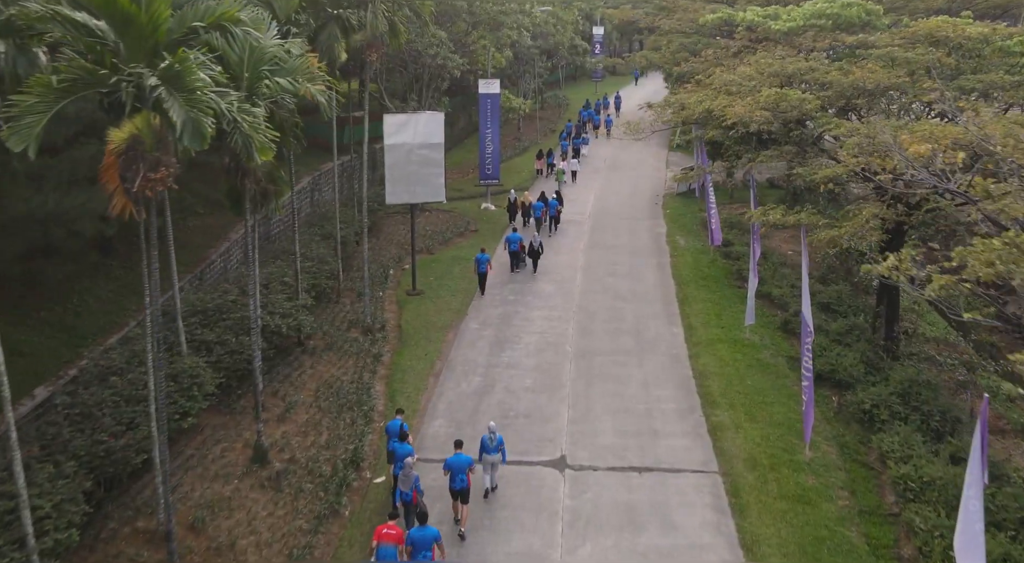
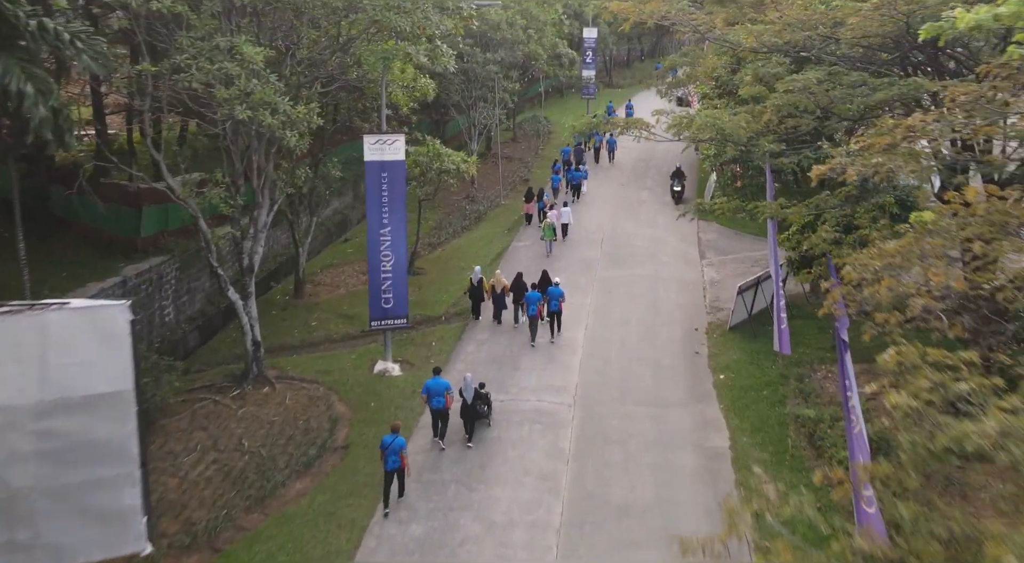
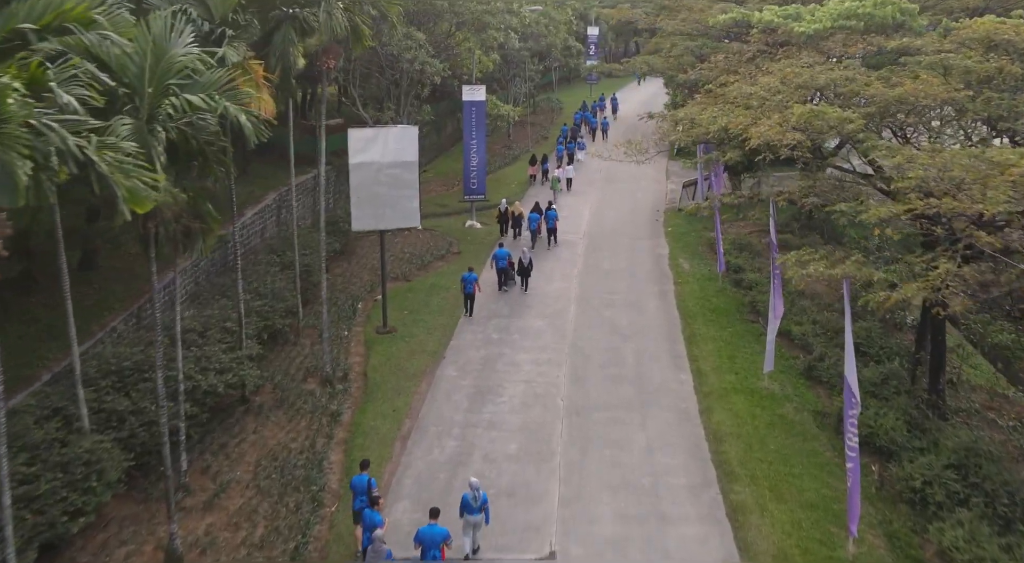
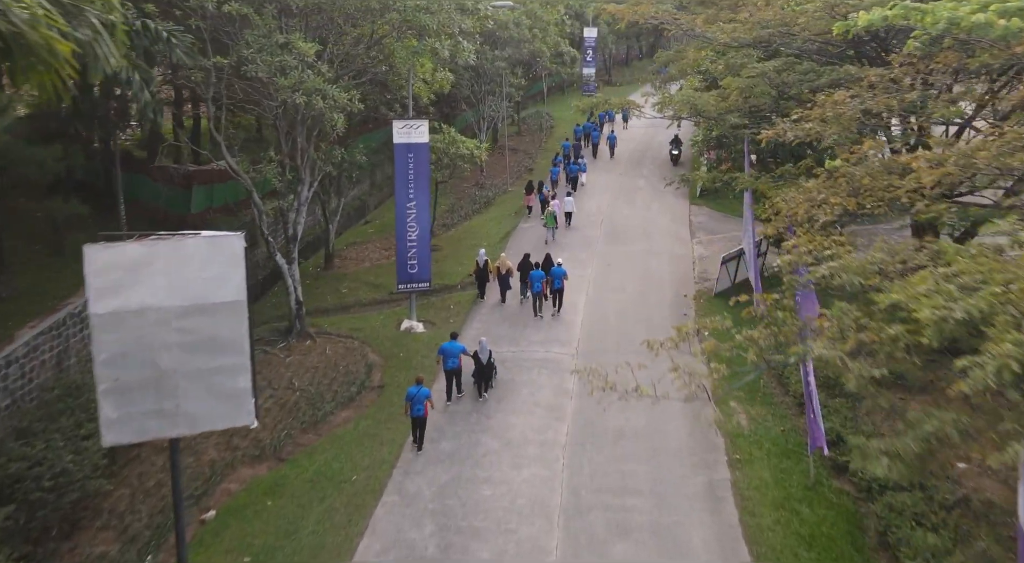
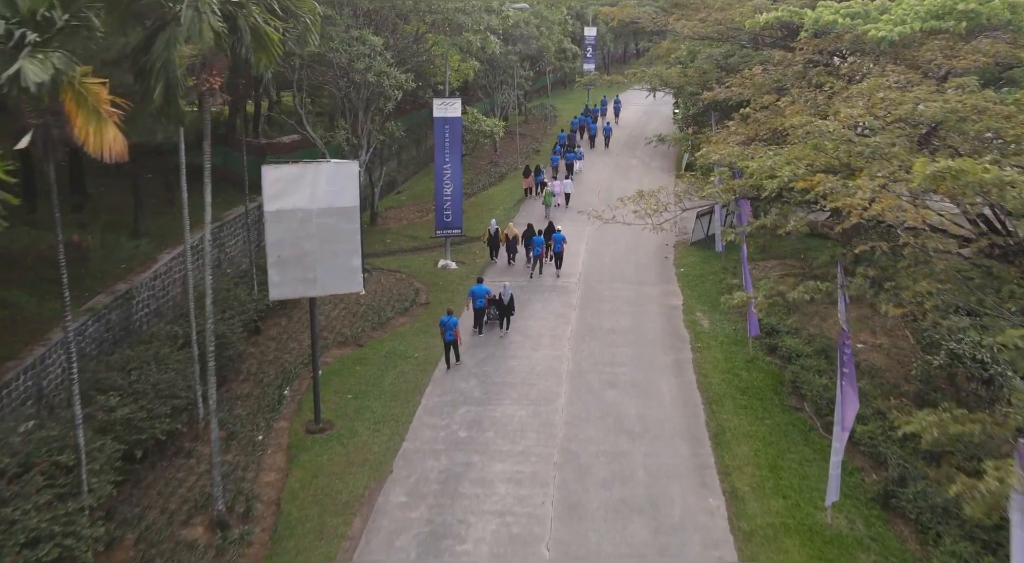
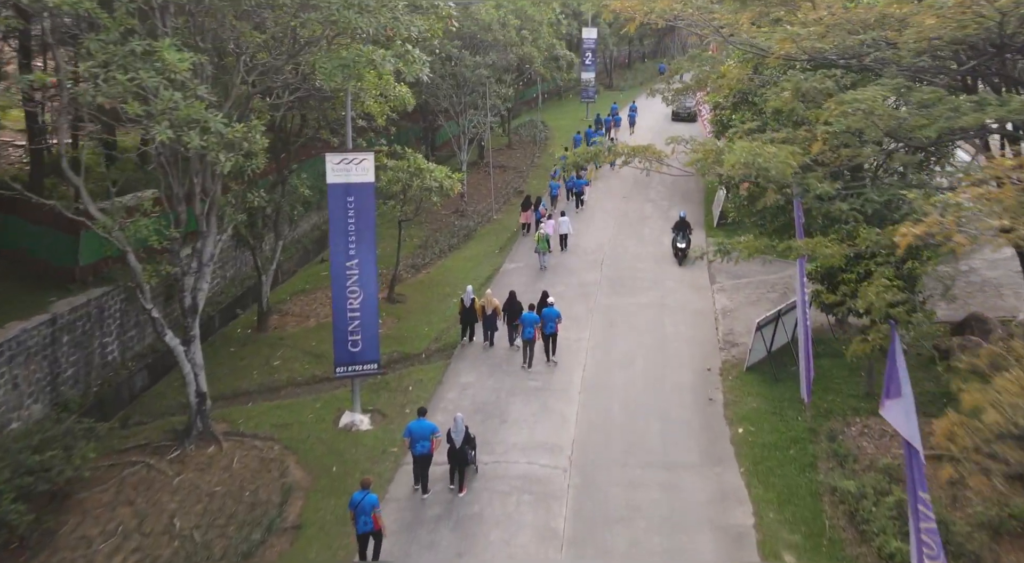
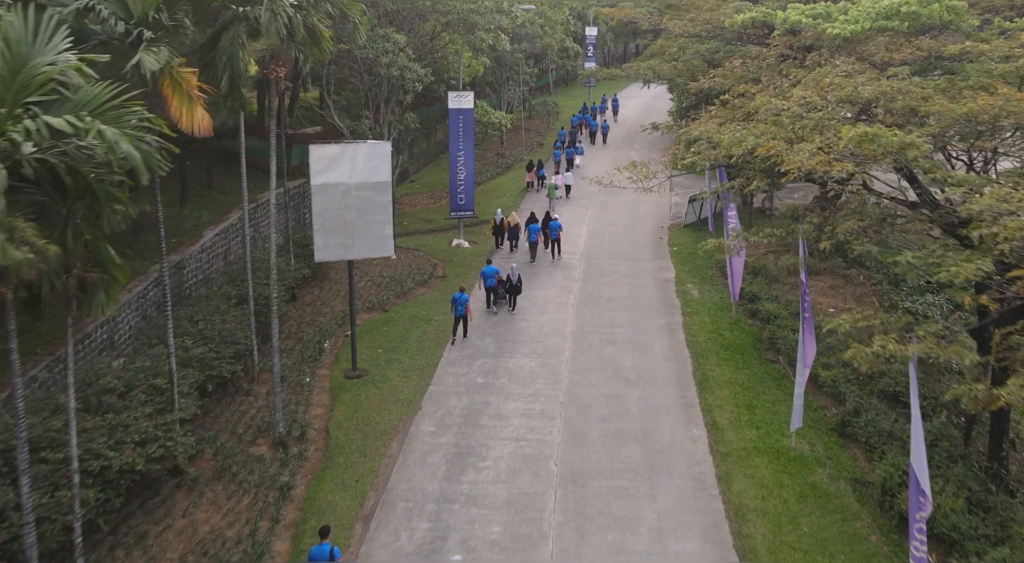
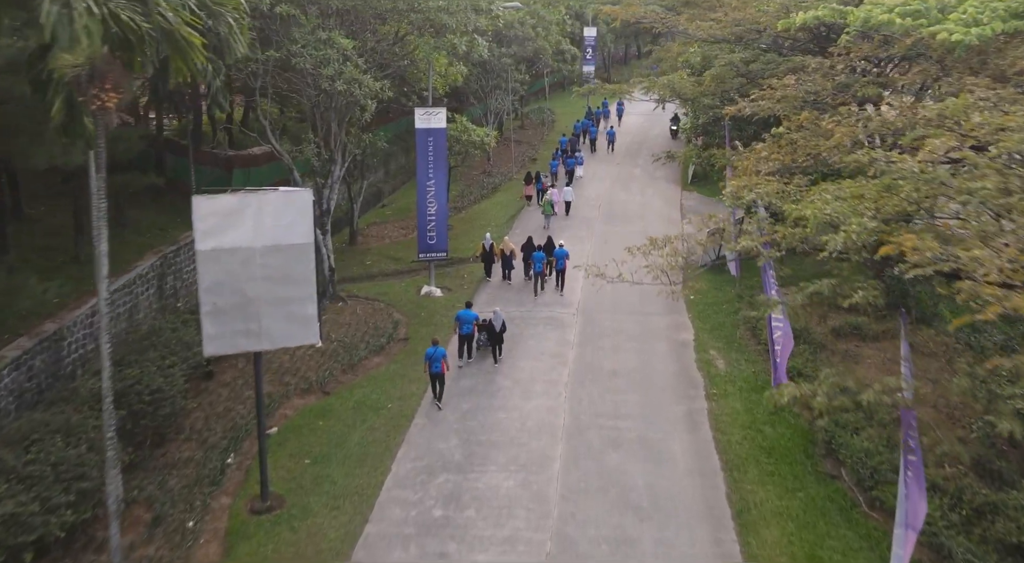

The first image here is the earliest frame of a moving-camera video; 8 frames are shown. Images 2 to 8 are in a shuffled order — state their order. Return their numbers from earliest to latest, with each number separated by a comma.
3, 7, 5, 8, 4, 2, 6
